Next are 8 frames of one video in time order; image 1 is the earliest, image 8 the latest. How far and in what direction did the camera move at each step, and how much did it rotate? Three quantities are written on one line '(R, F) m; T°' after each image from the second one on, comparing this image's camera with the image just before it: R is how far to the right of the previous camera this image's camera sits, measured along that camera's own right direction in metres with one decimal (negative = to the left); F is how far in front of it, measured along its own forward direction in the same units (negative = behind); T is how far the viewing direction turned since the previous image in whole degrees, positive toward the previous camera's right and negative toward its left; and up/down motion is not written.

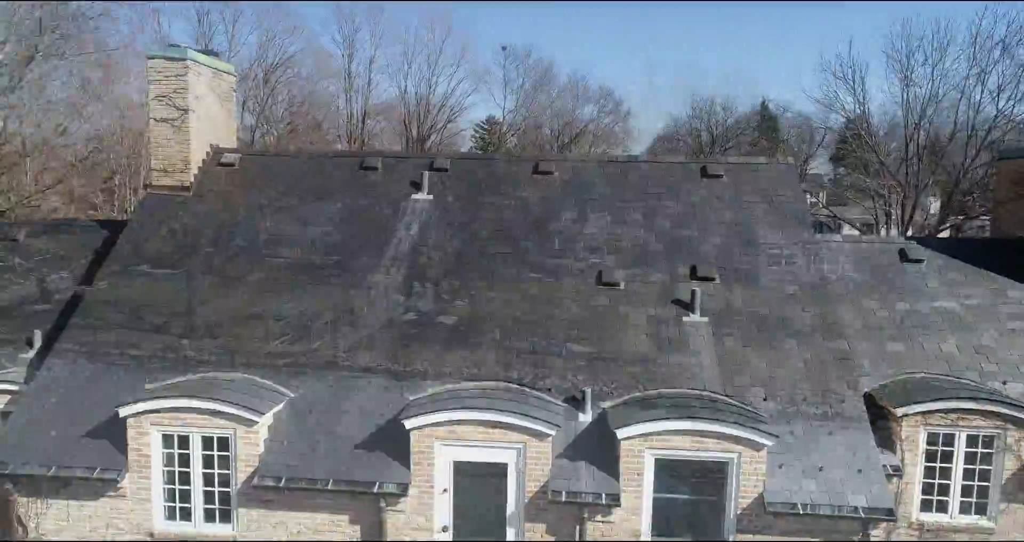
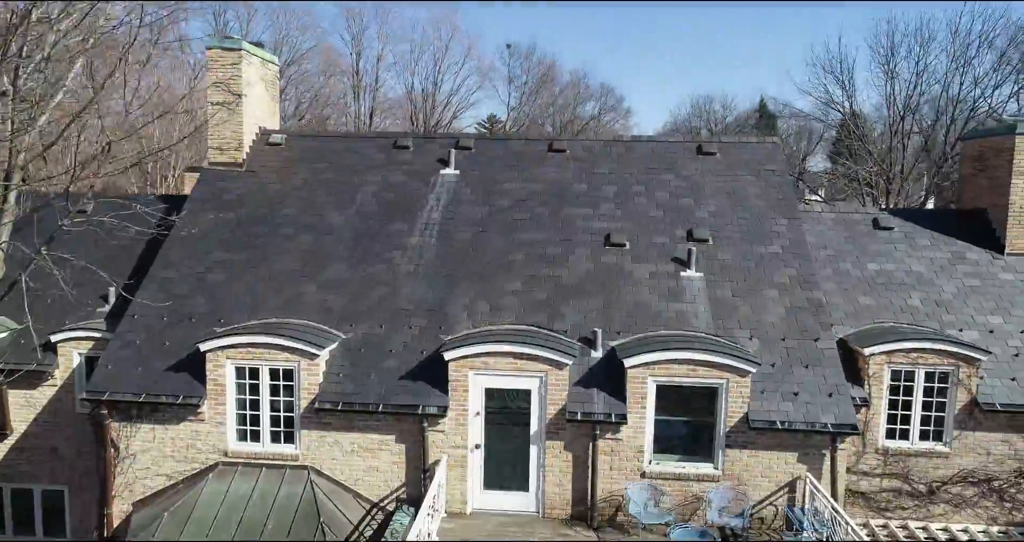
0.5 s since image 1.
(-0.3, -1.5) m; 0°
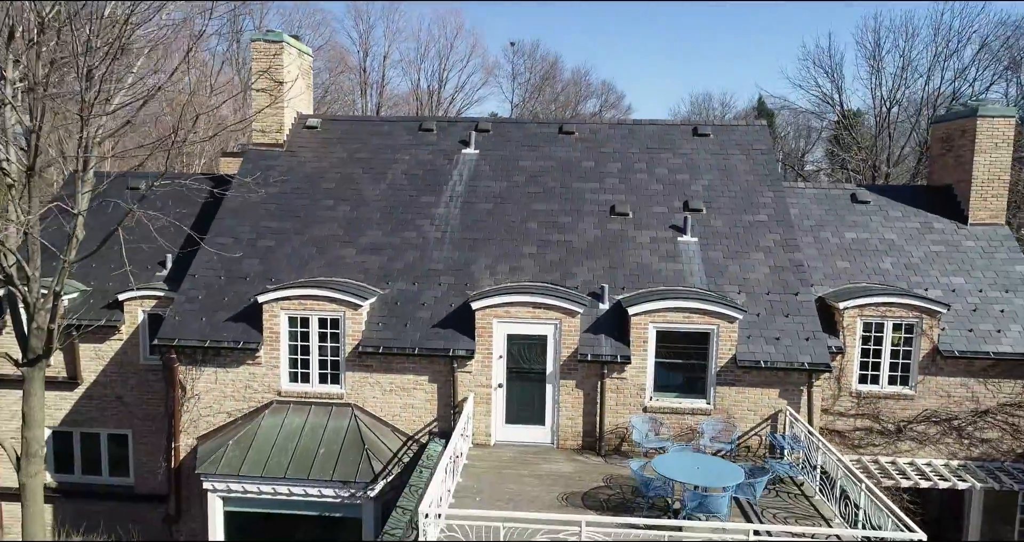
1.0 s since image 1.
(-0.3, -1.5) m; 0°
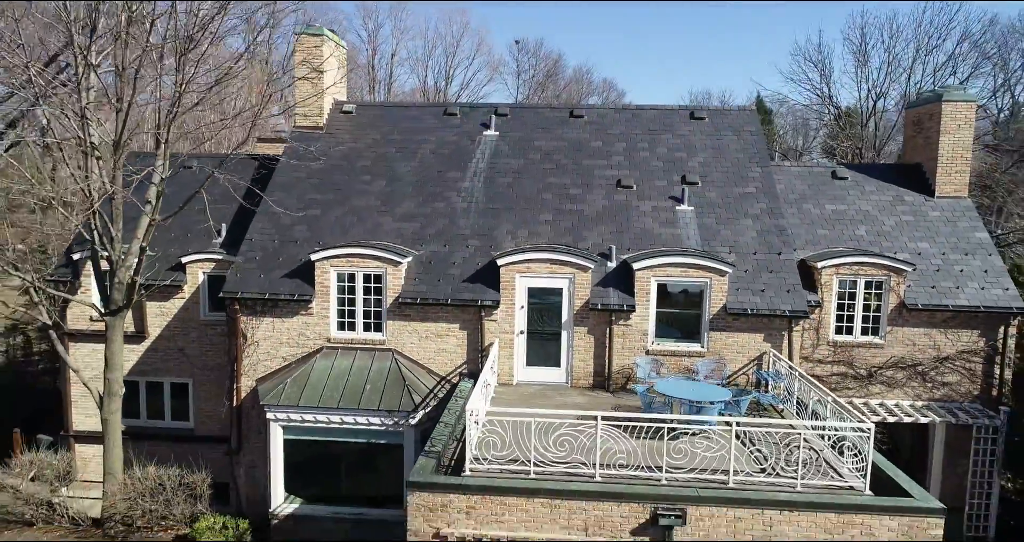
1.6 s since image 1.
(-0.4, -1.8) m; 0°
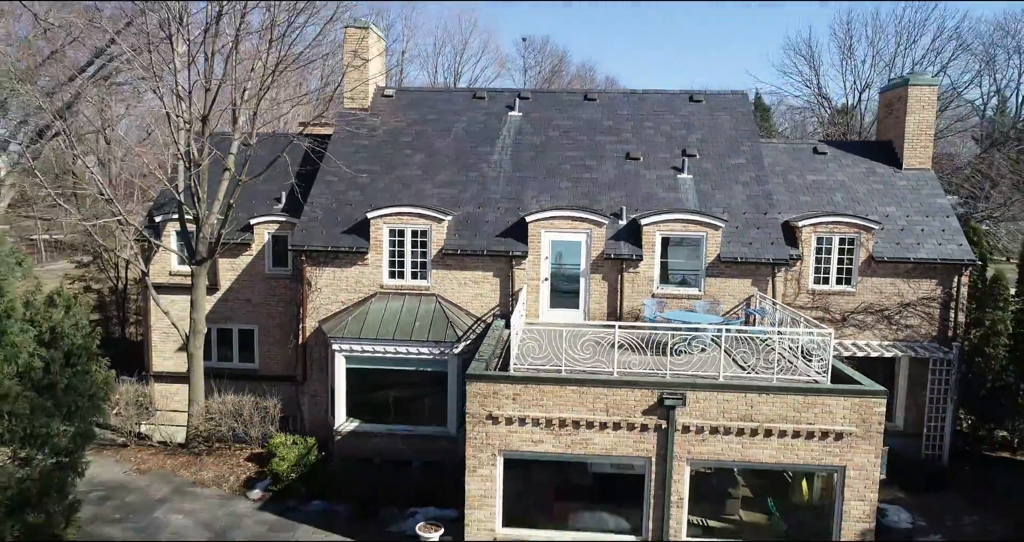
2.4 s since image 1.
(-0.6, -2.4) m; 0°
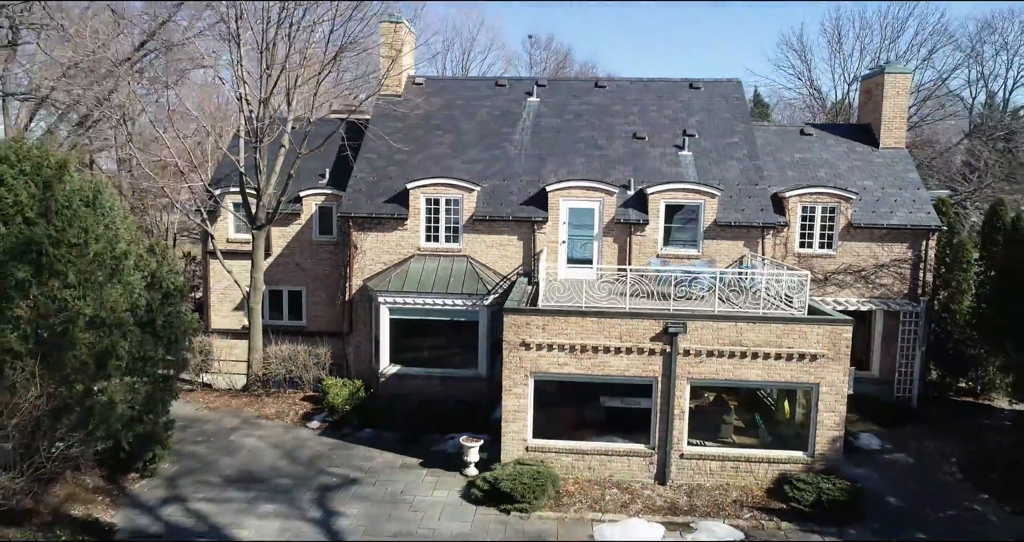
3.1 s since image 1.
(-0.5, -2.2) m; 0°
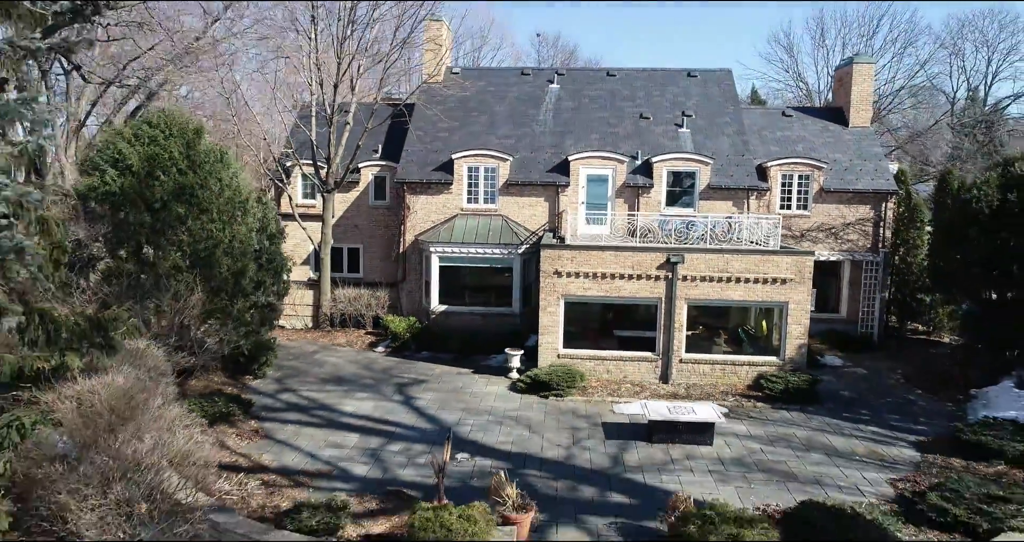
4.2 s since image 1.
(-0.8, -3.6) m; 0°
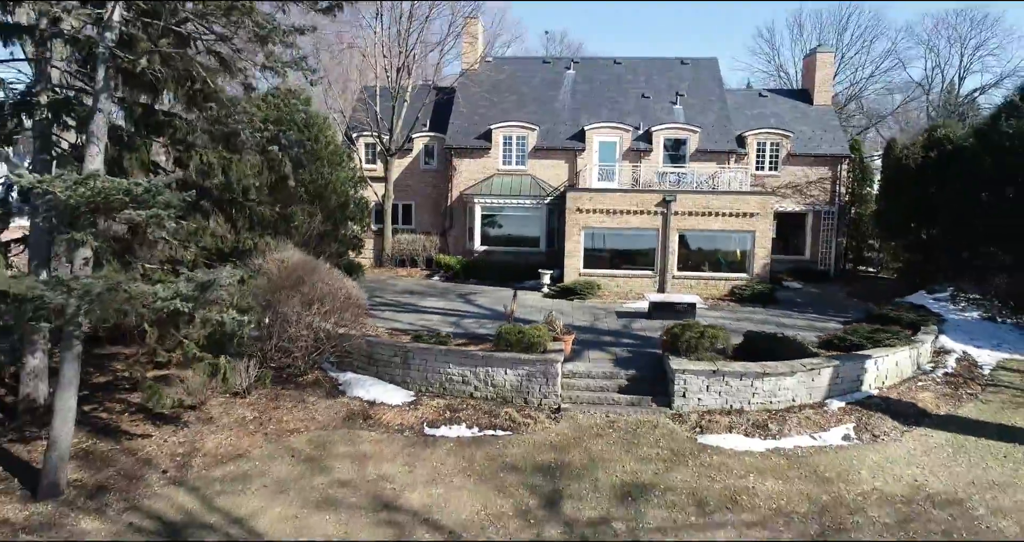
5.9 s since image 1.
(-1.0, -5.2) m; 0°
